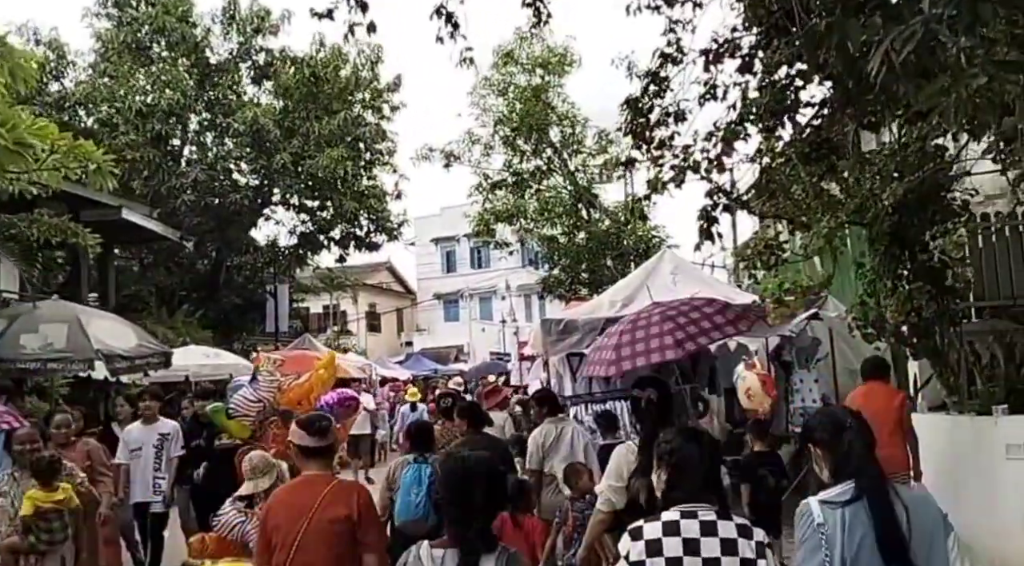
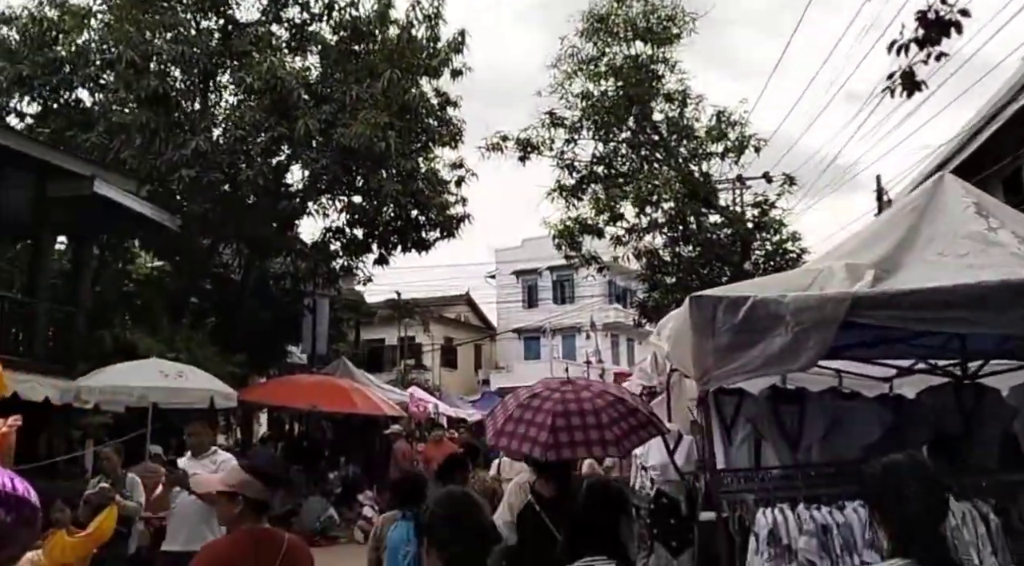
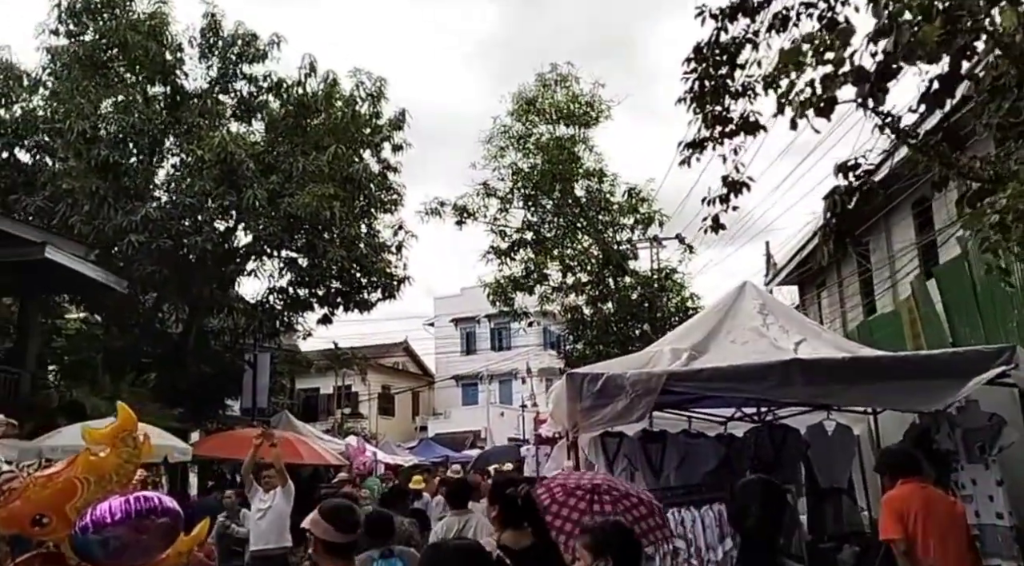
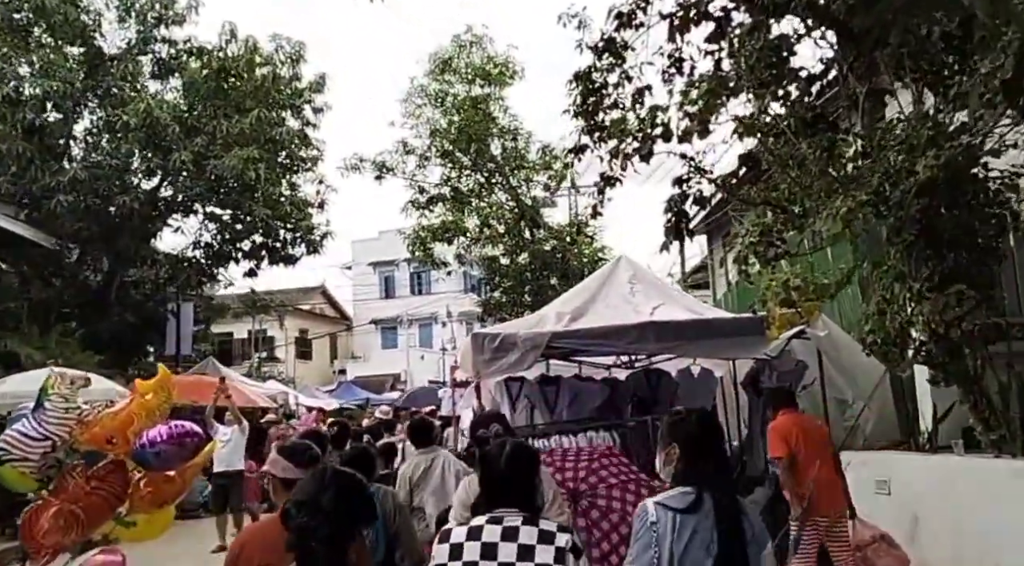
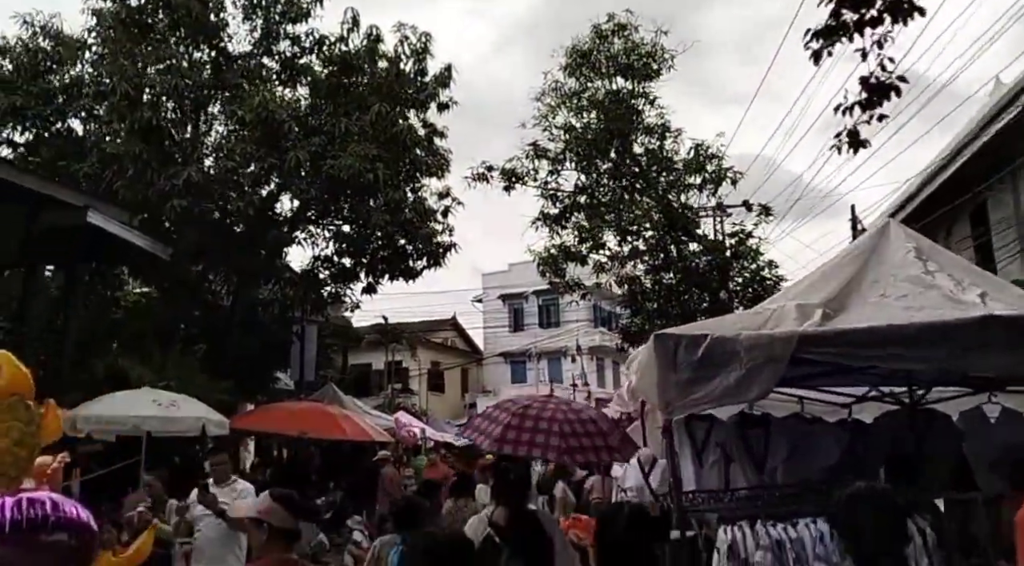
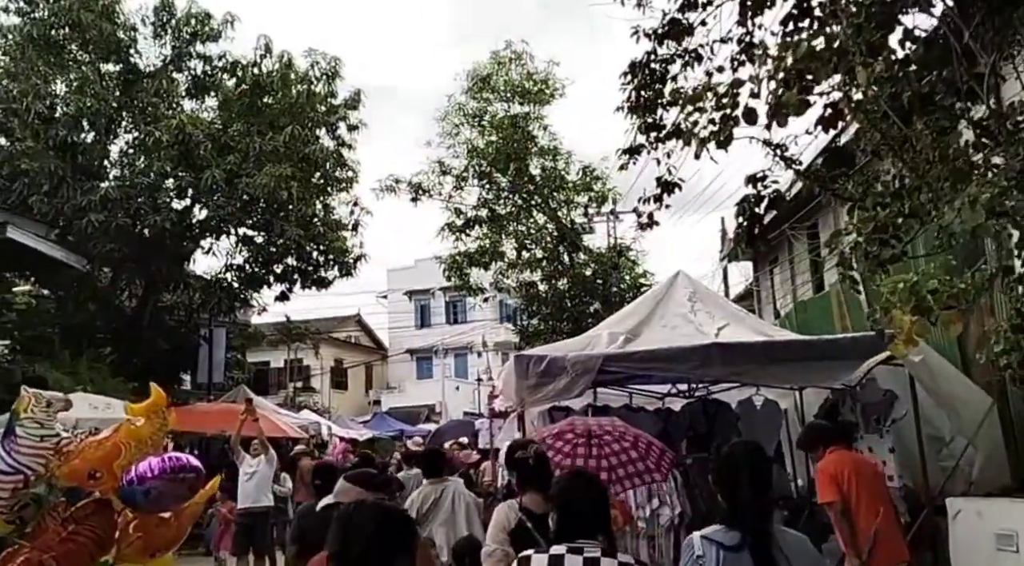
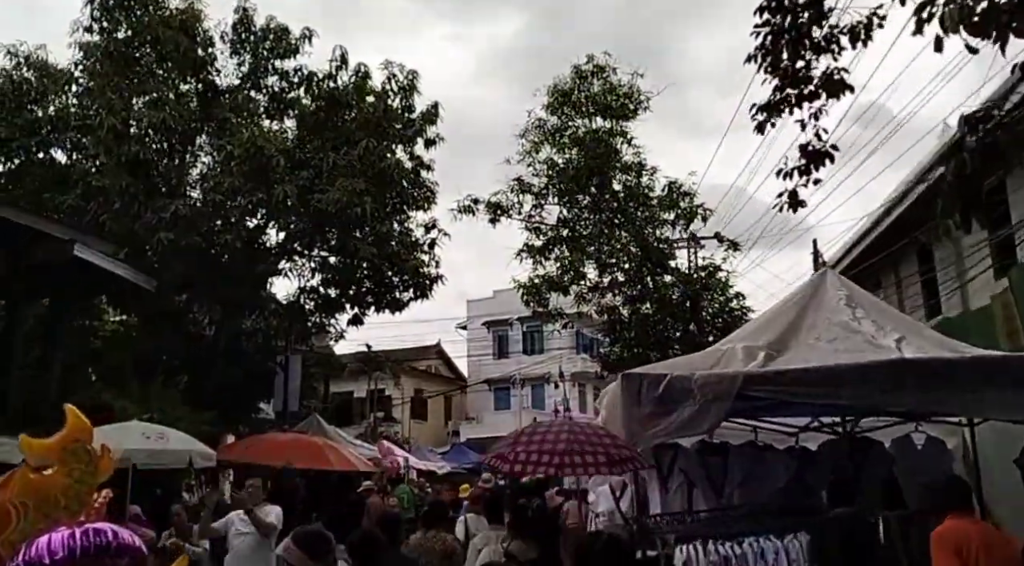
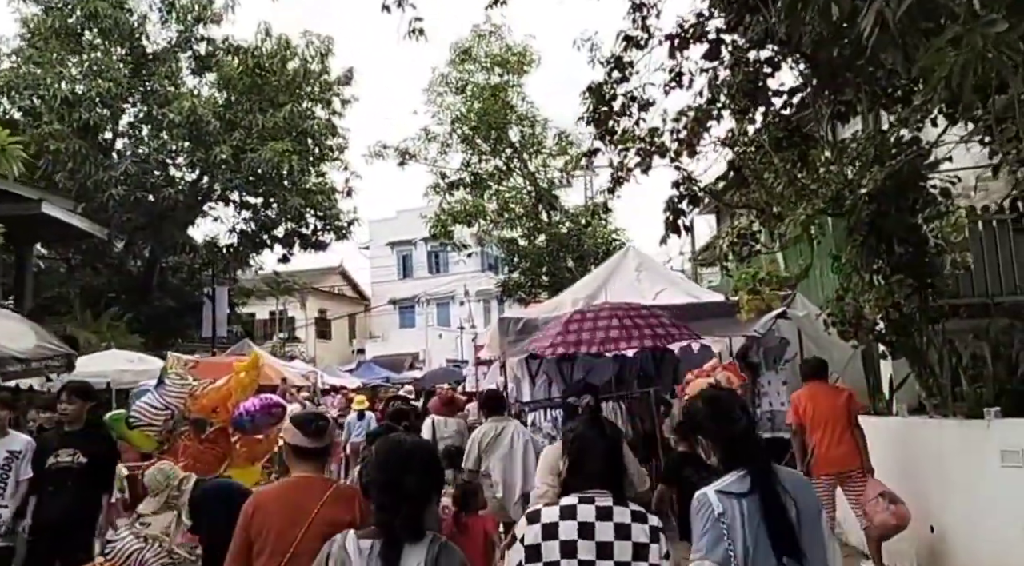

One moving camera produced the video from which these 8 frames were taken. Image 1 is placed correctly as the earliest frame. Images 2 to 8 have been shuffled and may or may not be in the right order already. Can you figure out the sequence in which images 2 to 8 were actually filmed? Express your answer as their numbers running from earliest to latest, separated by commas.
8, 4, 6, 3, 7, 5, 2
